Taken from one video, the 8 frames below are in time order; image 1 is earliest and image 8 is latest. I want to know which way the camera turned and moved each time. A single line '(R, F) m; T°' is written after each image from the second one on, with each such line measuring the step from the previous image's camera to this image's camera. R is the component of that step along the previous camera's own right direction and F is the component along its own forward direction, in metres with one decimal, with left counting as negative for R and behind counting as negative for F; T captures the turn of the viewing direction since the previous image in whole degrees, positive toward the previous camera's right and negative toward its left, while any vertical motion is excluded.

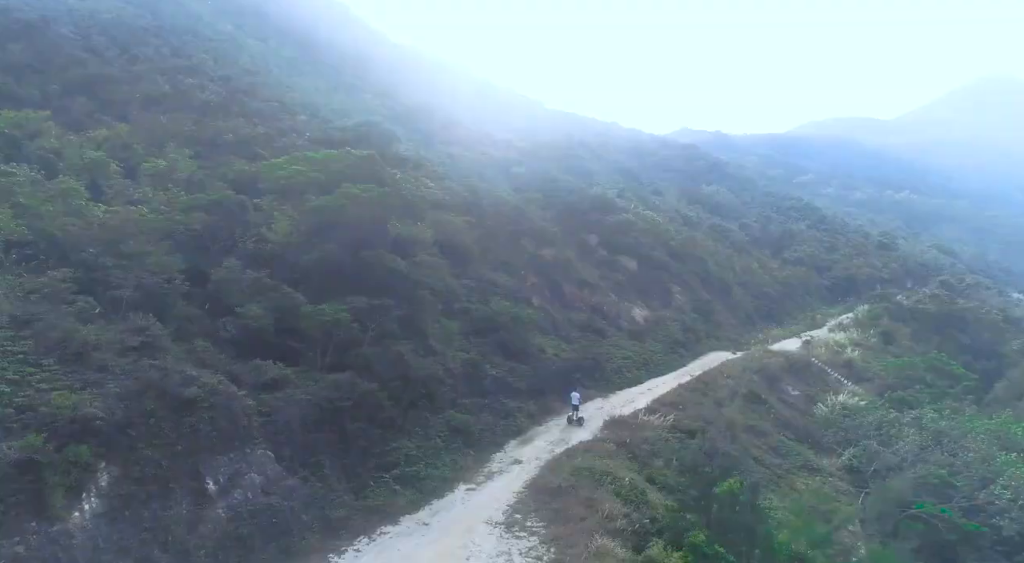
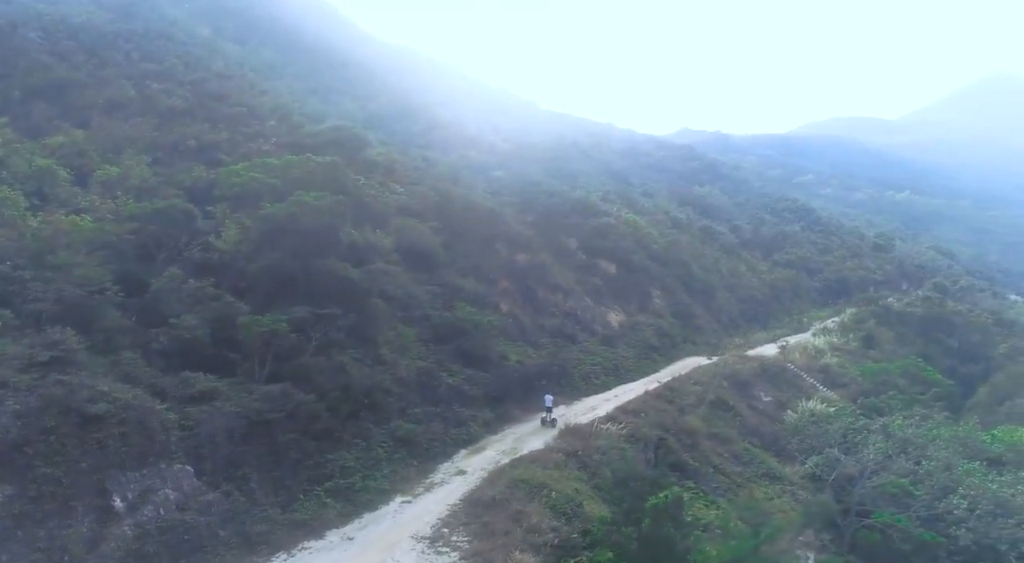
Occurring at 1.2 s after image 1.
(+1.1, +0.1) m; 0°
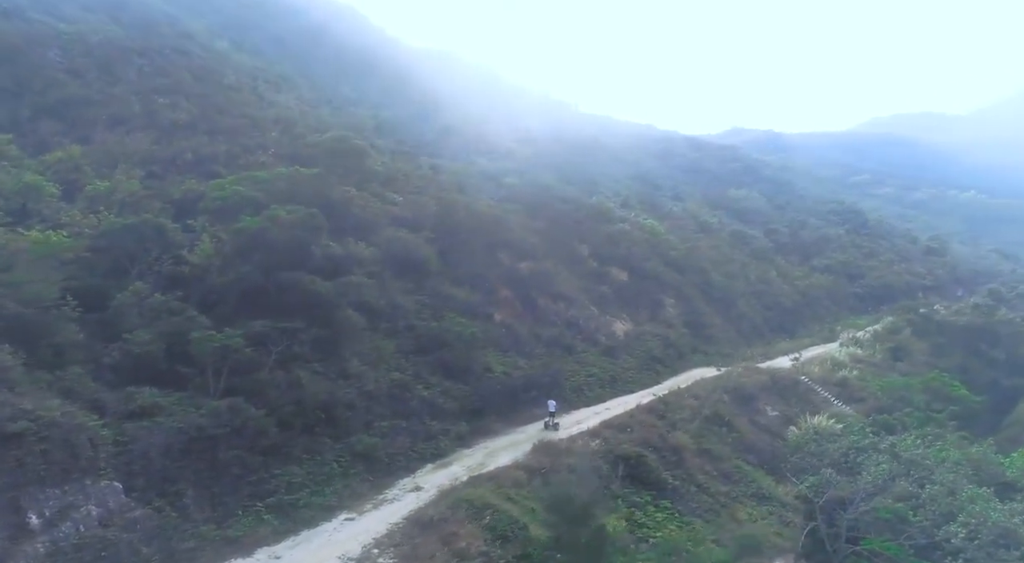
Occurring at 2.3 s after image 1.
(+1.7, +0.2) m; -4°
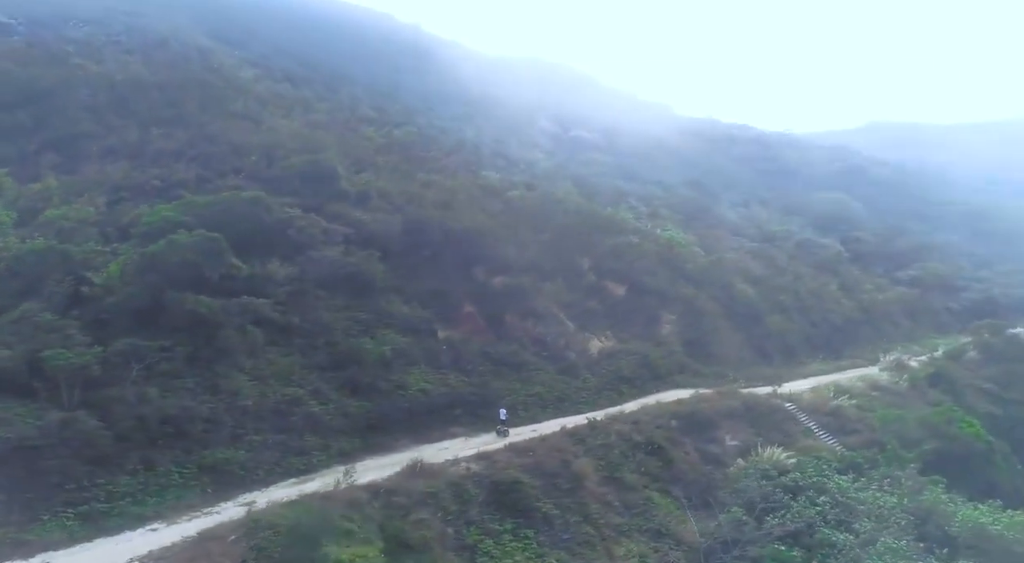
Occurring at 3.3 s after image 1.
(+5.7, +0.5) m; -11°
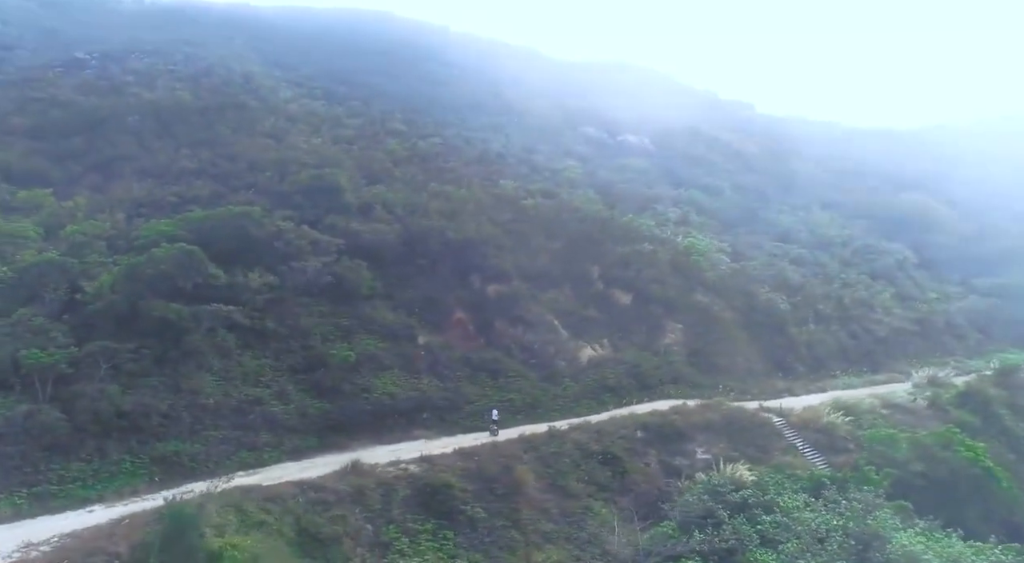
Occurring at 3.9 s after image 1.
(+3.9, -0.3) m; -8°
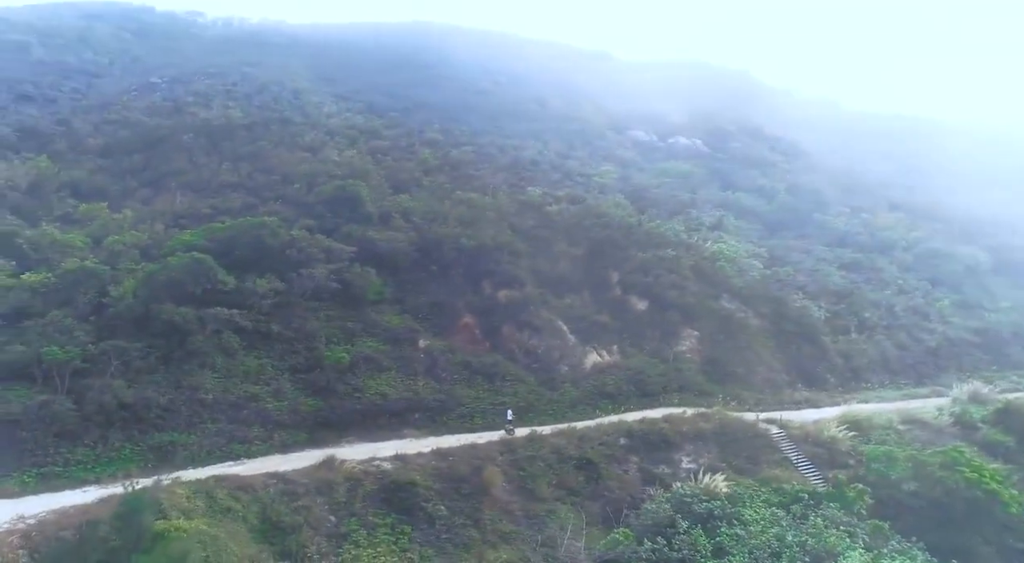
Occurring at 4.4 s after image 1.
(+3.2, -0.4) m; -8°
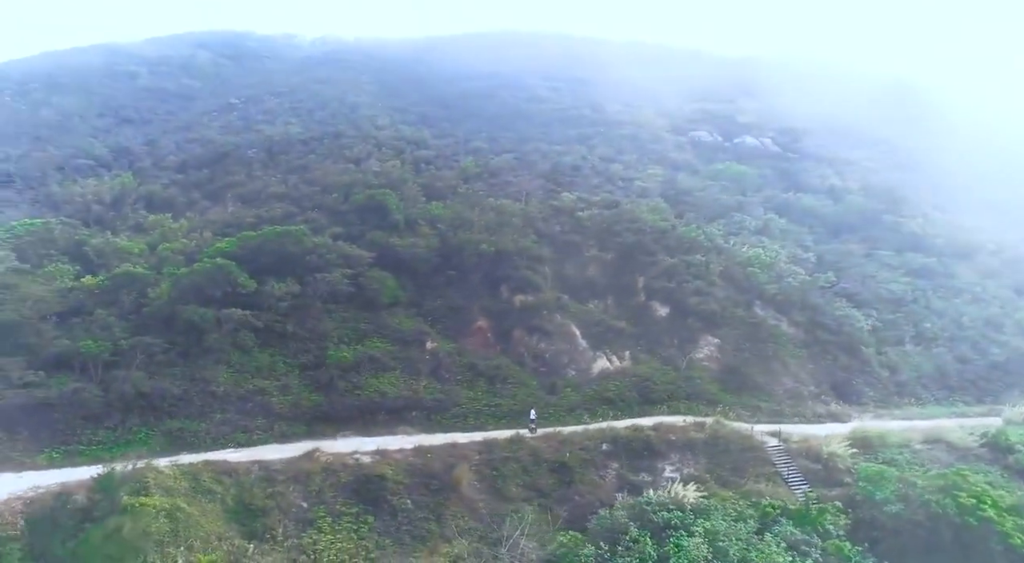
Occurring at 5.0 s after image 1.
(+3.8, -0.3) m; -9°
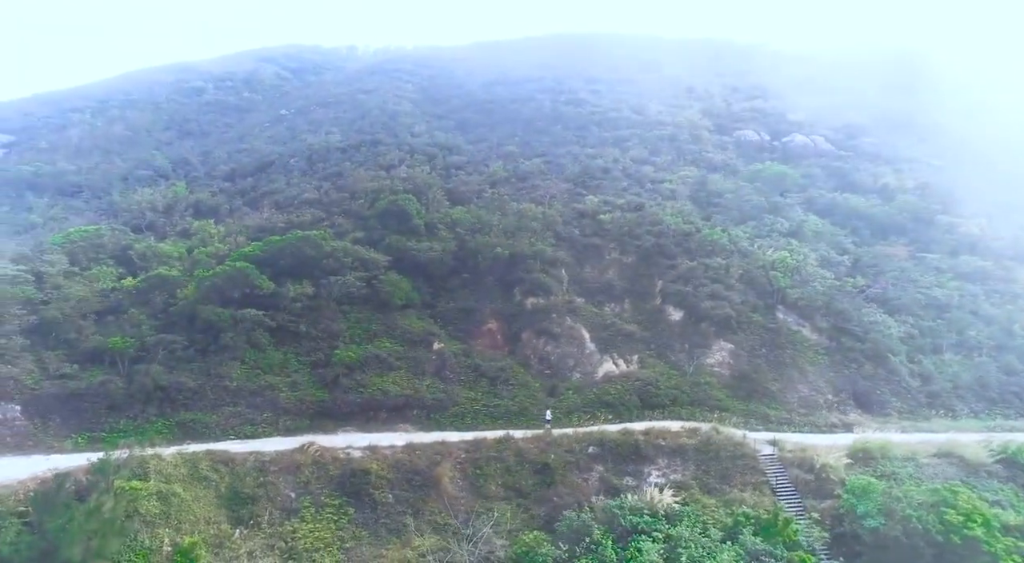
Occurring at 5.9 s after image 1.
(+2.7, -0.3) m; -7°
